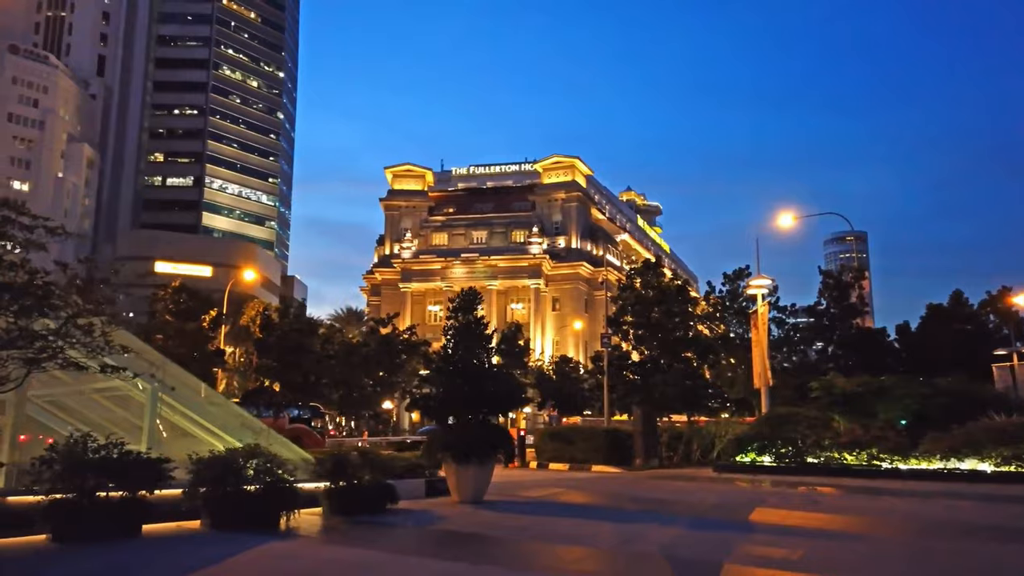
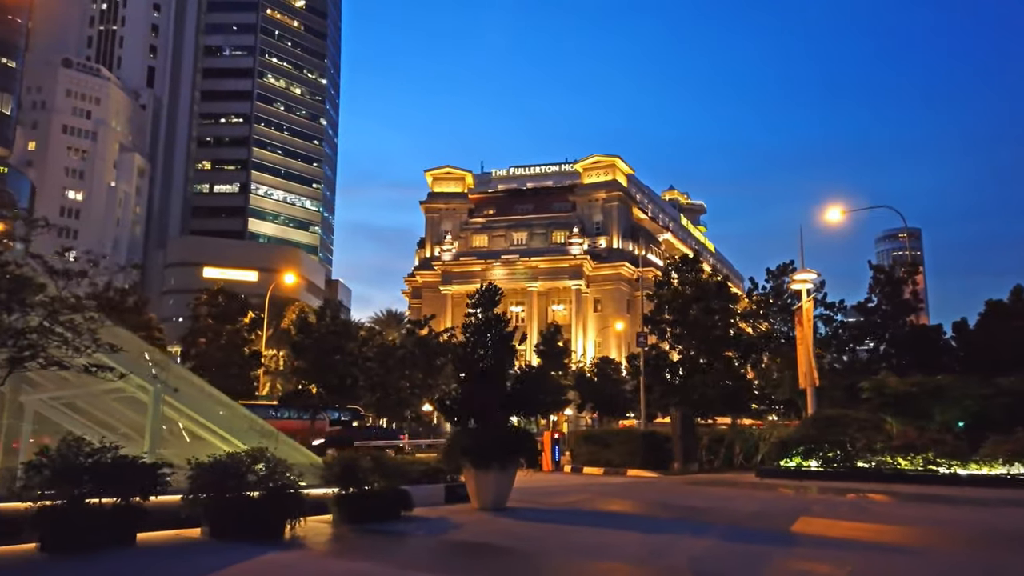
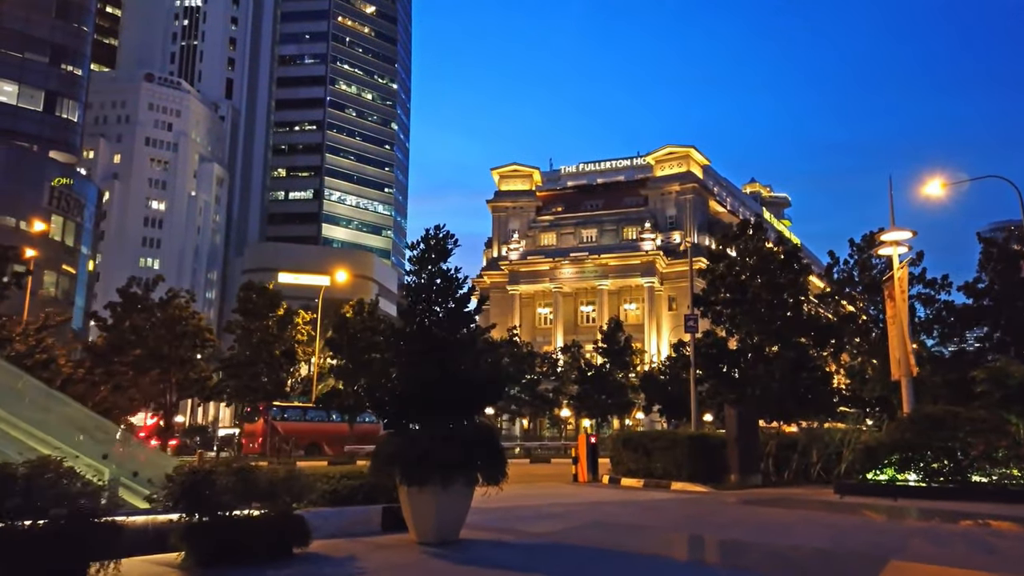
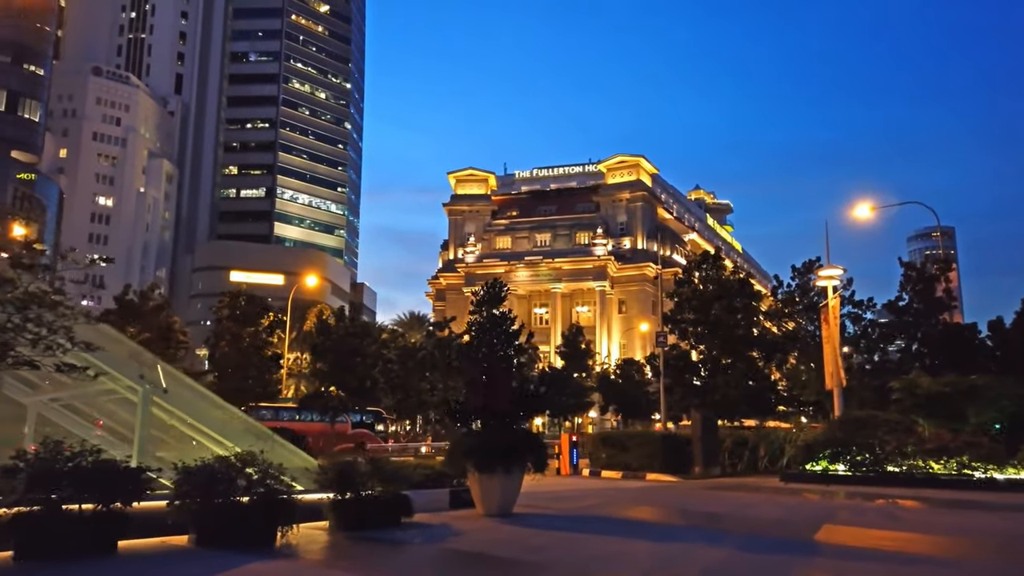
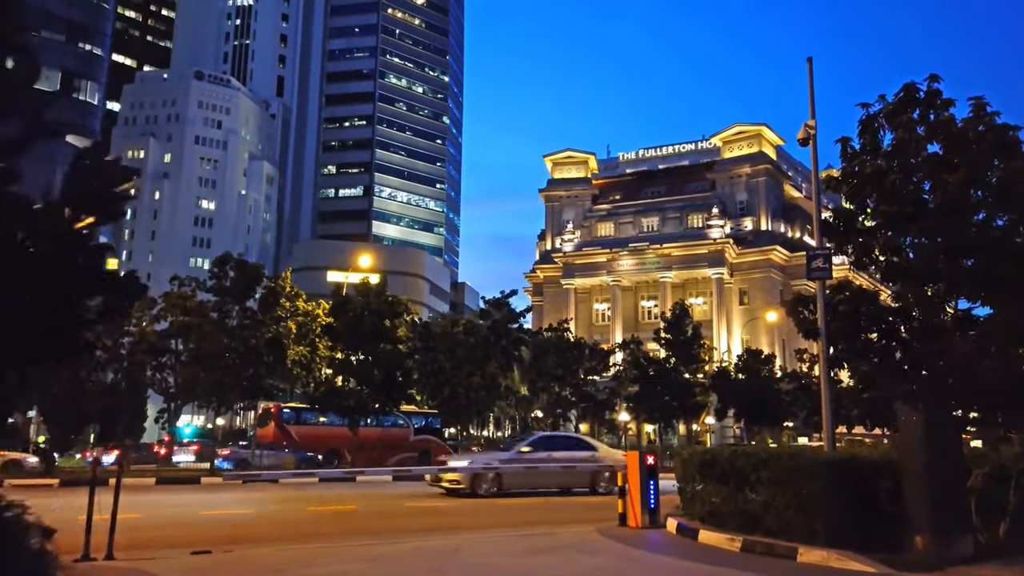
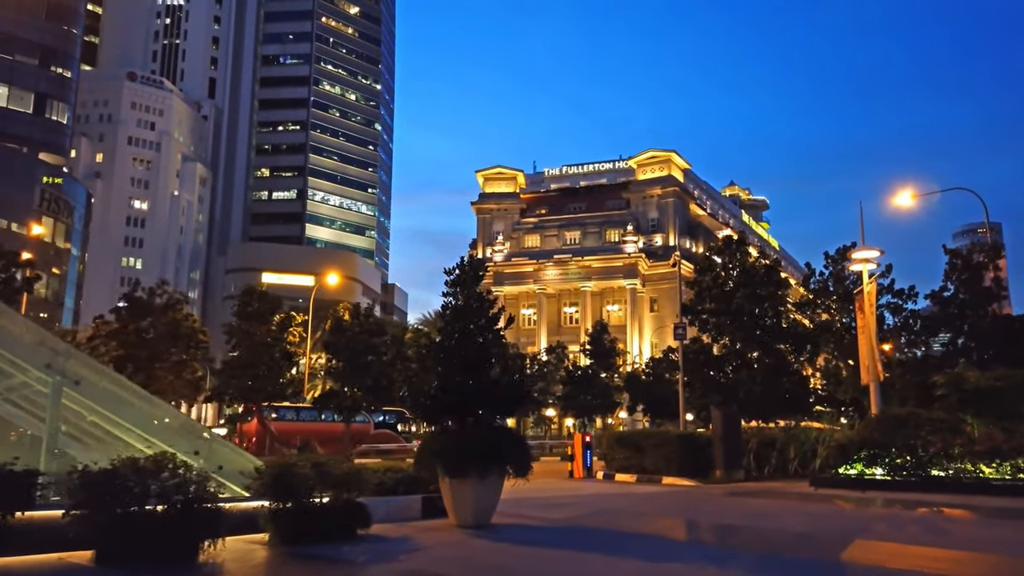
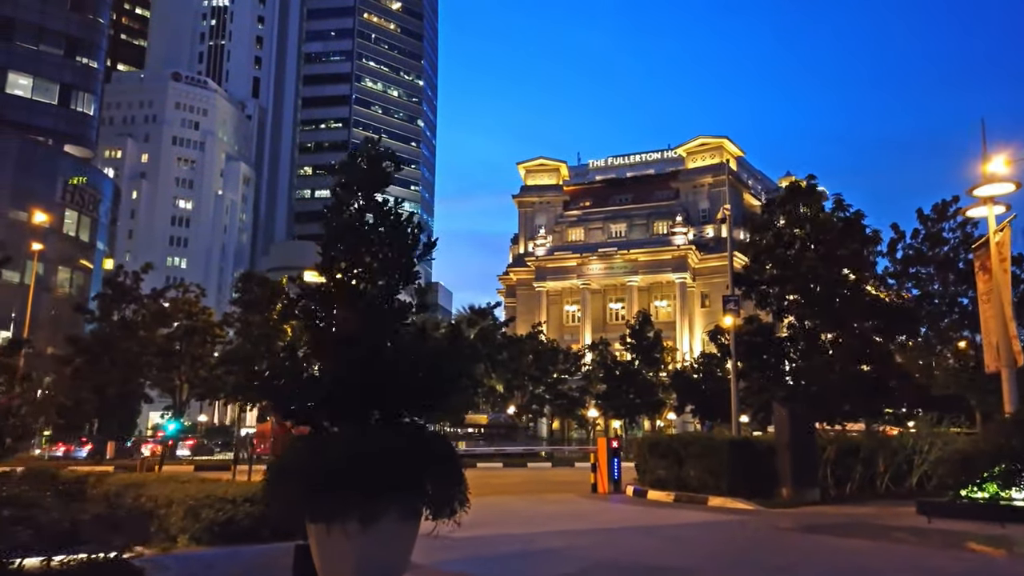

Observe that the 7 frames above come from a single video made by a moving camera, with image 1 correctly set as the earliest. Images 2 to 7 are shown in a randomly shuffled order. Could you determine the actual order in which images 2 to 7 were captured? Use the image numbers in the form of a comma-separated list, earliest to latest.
2, 4, 6, 3, 7, 5
